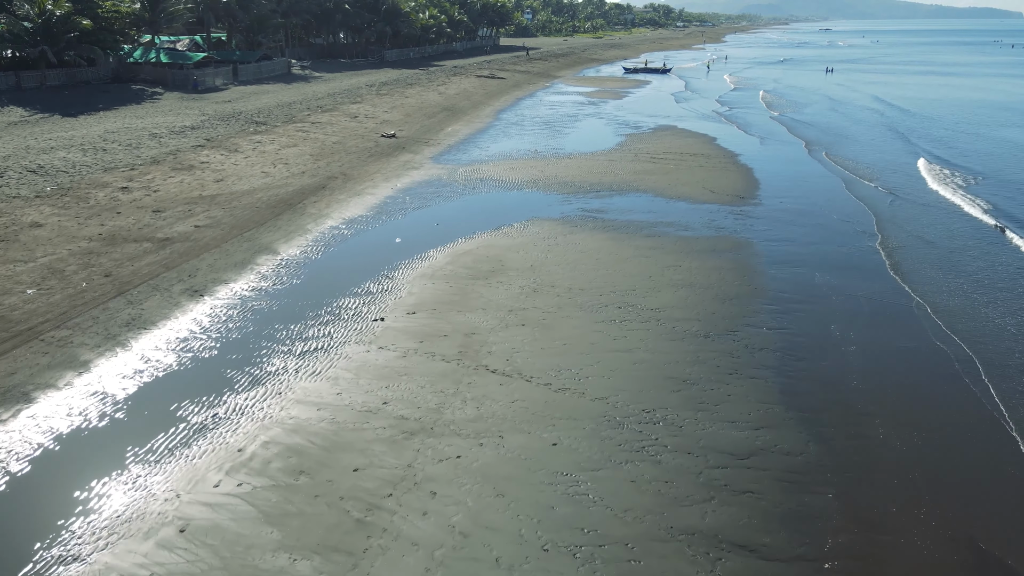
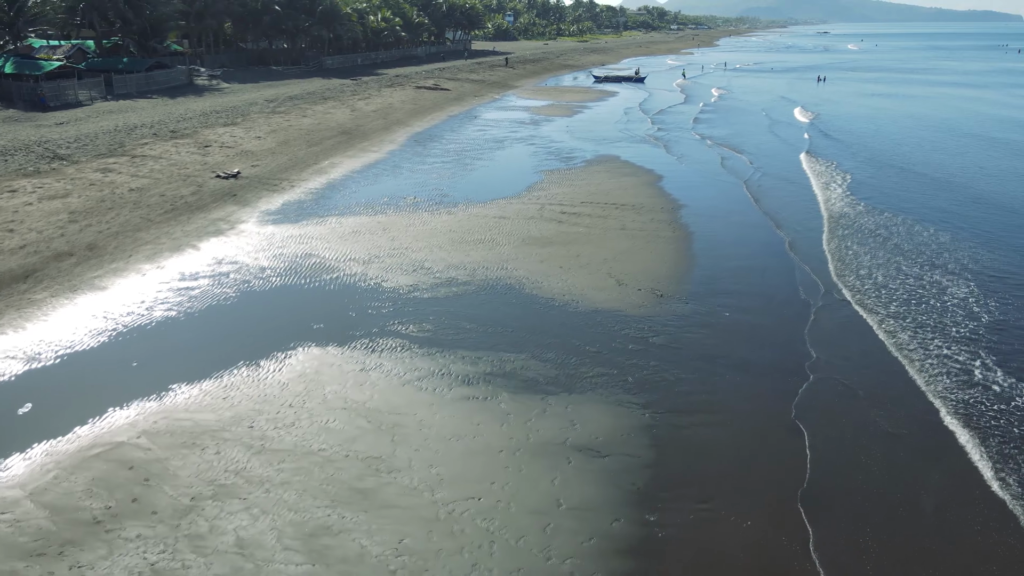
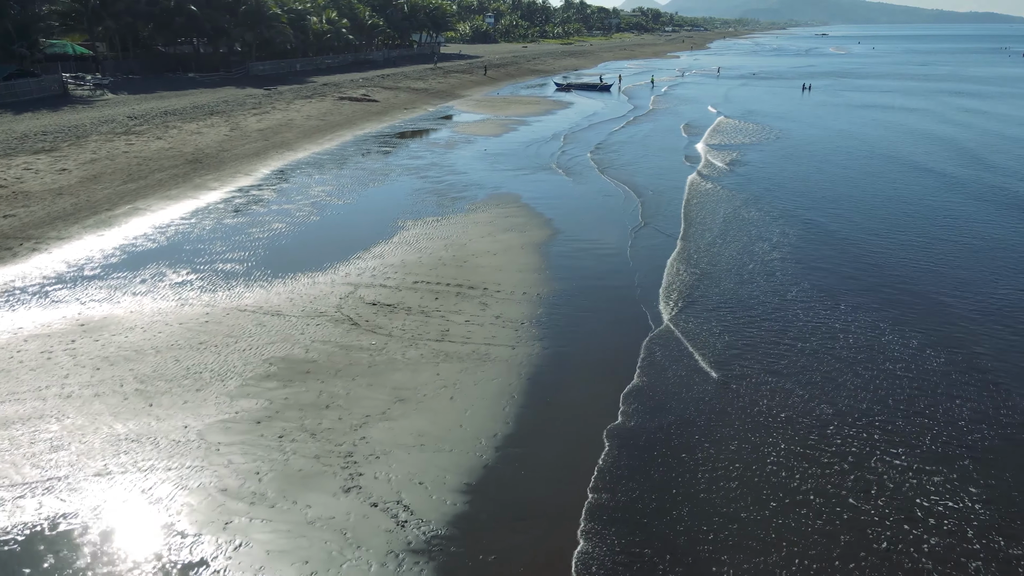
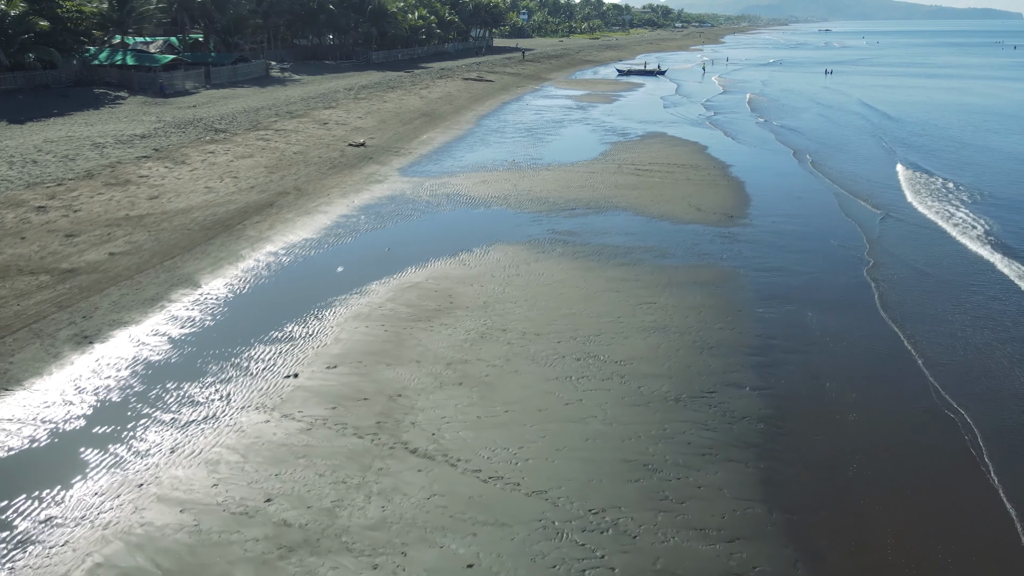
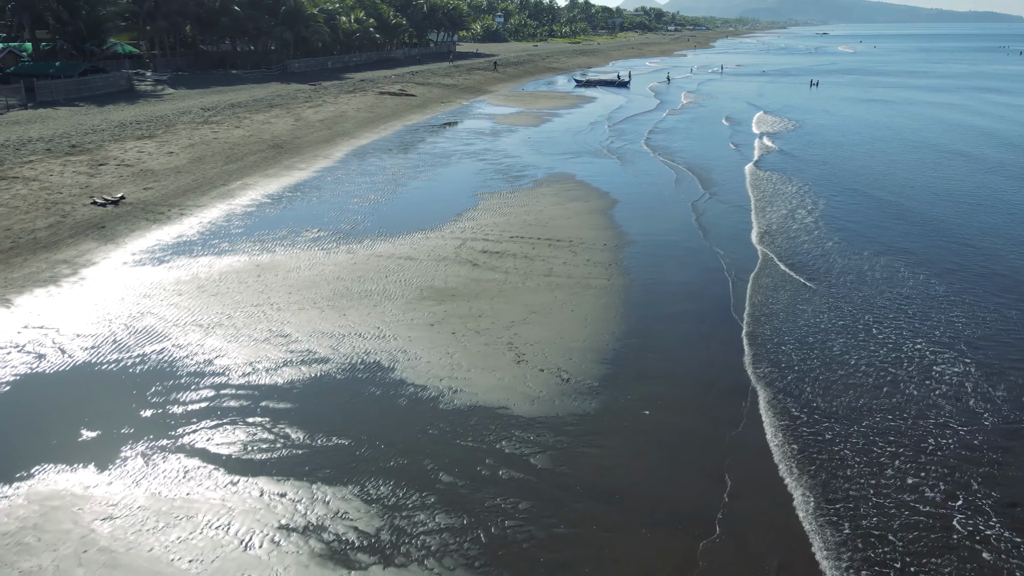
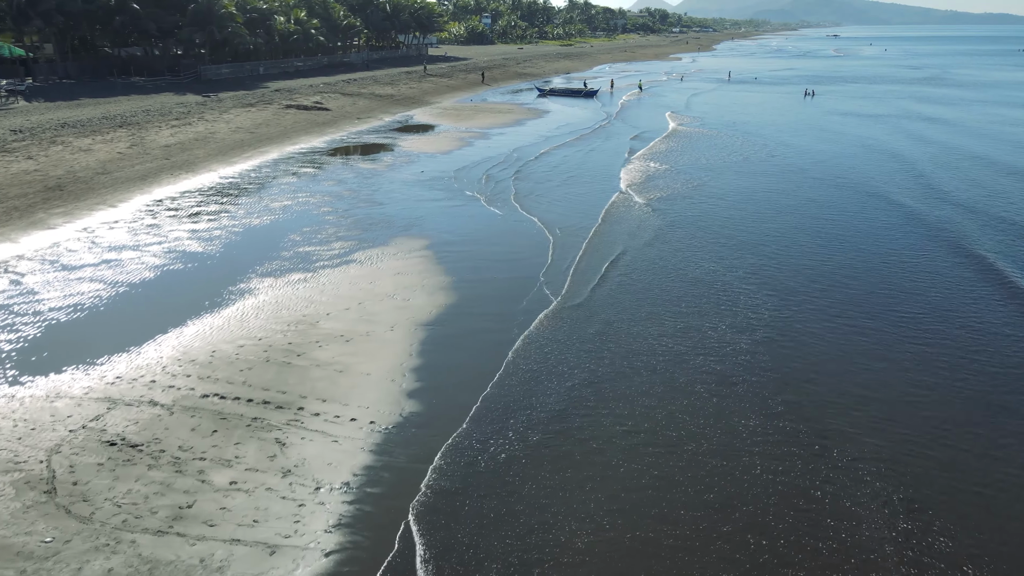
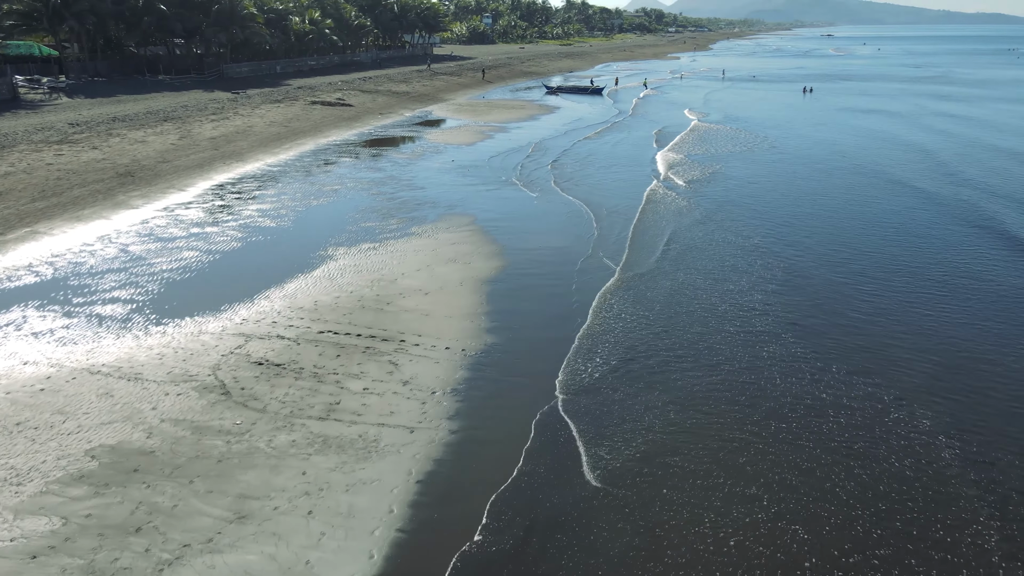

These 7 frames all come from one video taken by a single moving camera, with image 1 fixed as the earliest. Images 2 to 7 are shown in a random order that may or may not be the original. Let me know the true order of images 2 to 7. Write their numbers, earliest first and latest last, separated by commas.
4, 2, 5, 3, 7, 6
